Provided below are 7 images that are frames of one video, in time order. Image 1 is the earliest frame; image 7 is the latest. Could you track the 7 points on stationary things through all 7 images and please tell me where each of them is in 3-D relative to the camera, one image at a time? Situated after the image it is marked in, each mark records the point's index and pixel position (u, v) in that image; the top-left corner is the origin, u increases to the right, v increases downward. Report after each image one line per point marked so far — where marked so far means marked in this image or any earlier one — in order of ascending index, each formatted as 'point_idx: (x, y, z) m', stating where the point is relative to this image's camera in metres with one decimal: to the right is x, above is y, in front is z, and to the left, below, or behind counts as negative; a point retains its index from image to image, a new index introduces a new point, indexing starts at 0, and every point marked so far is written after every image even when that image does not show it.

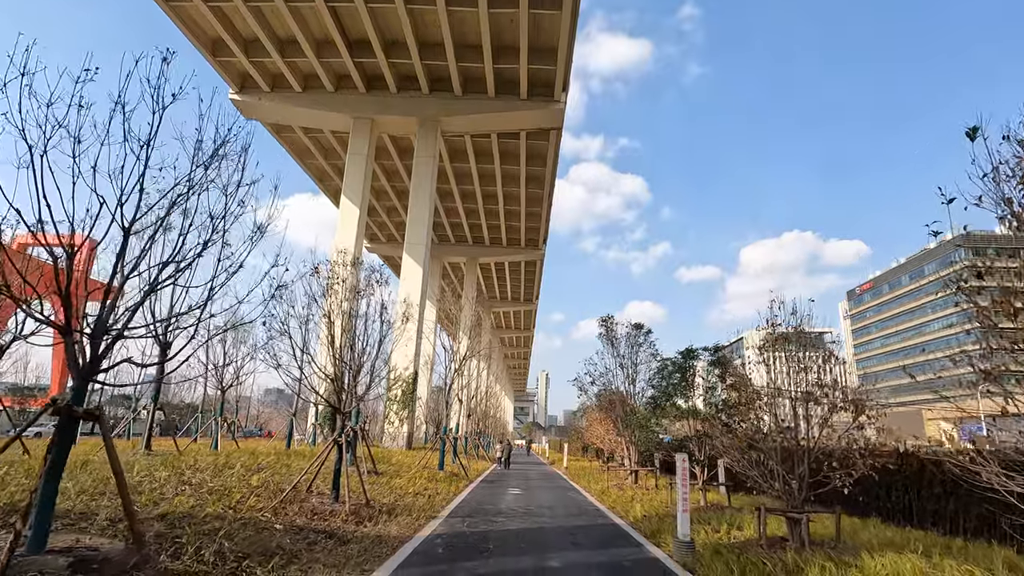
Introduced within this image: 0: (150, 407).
0: (-8.6, -2.8, +12.3) m
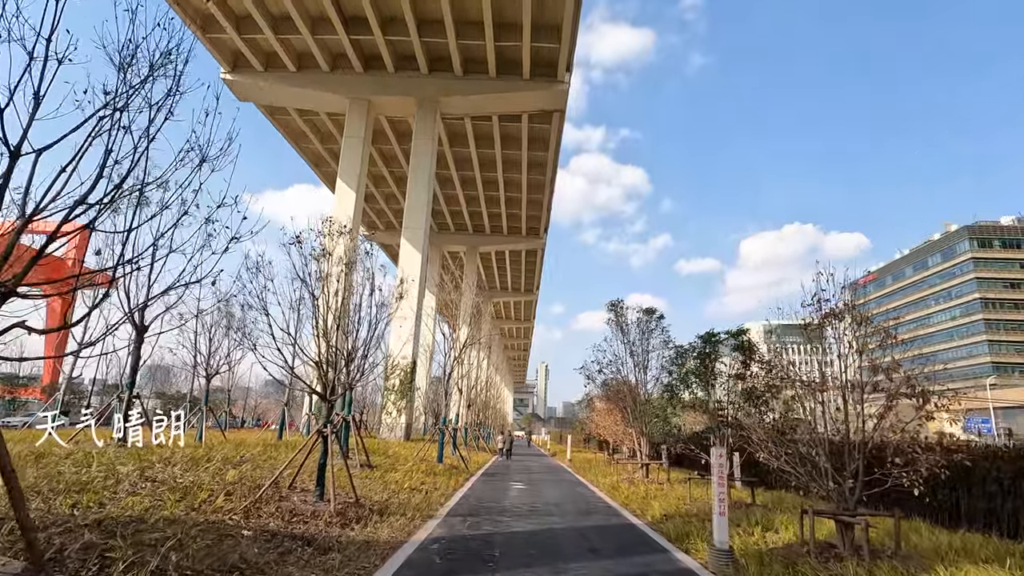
0: (-8.5, -2.4, +11.6) m
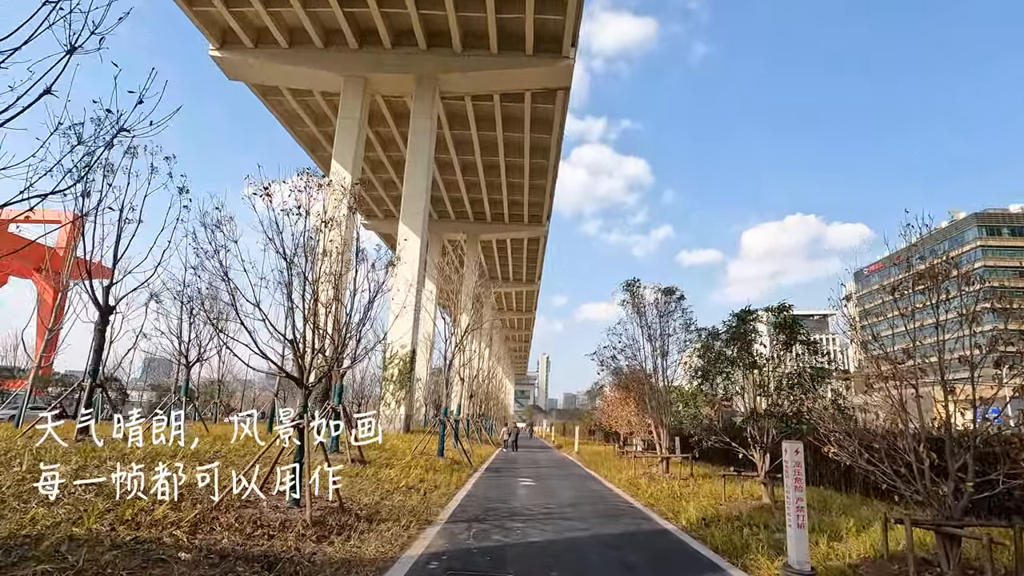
0: (-8.4, -1.9, +10.6) m
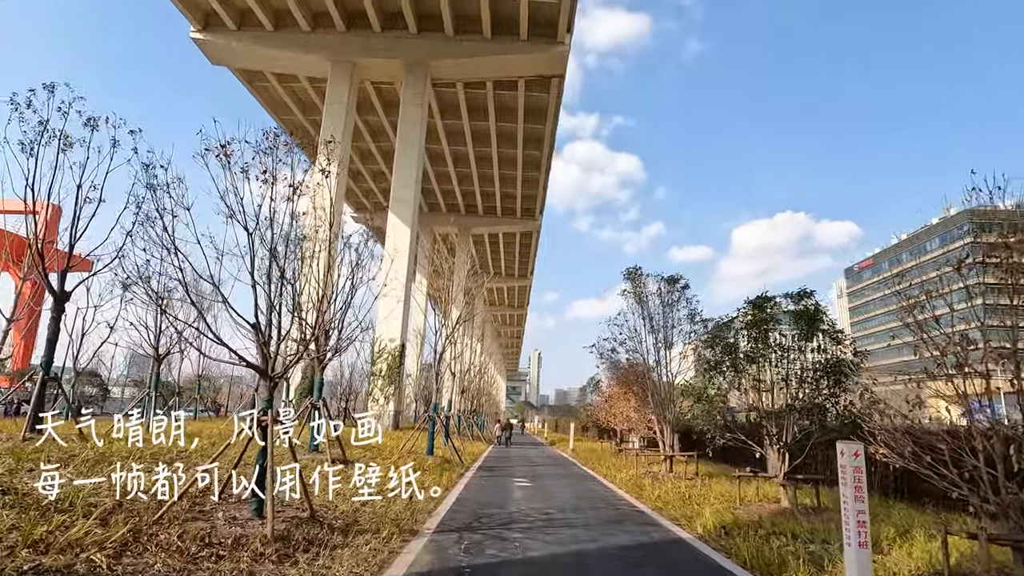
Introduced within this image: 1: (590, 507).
0: (-8.5, -1.7, +9.7) m
1: (+1.1, -2.9, +7.1) m
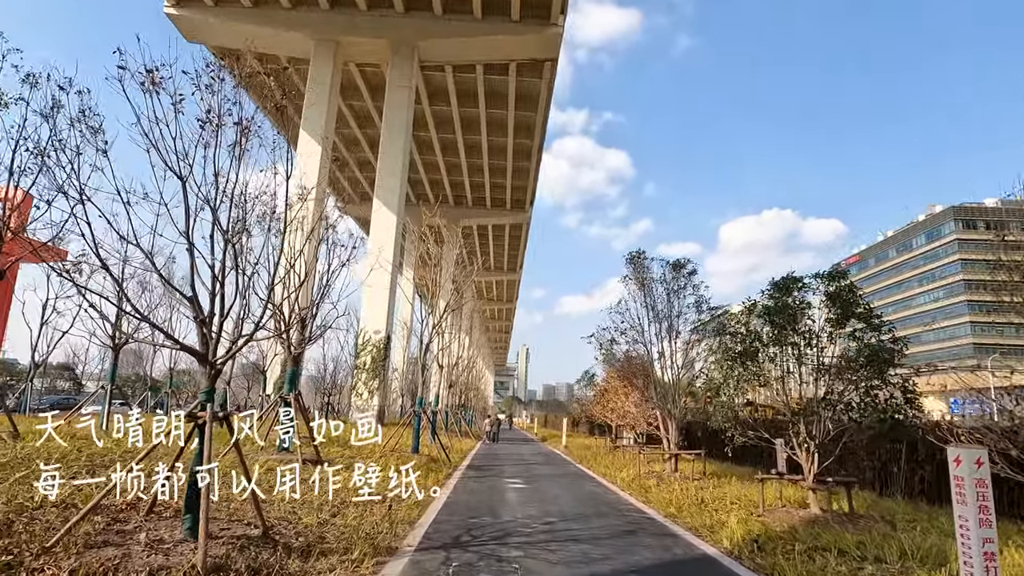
0: (-8.6, -1.4, +8.7) m
1: (+1.0, -2.7, +6.3) m
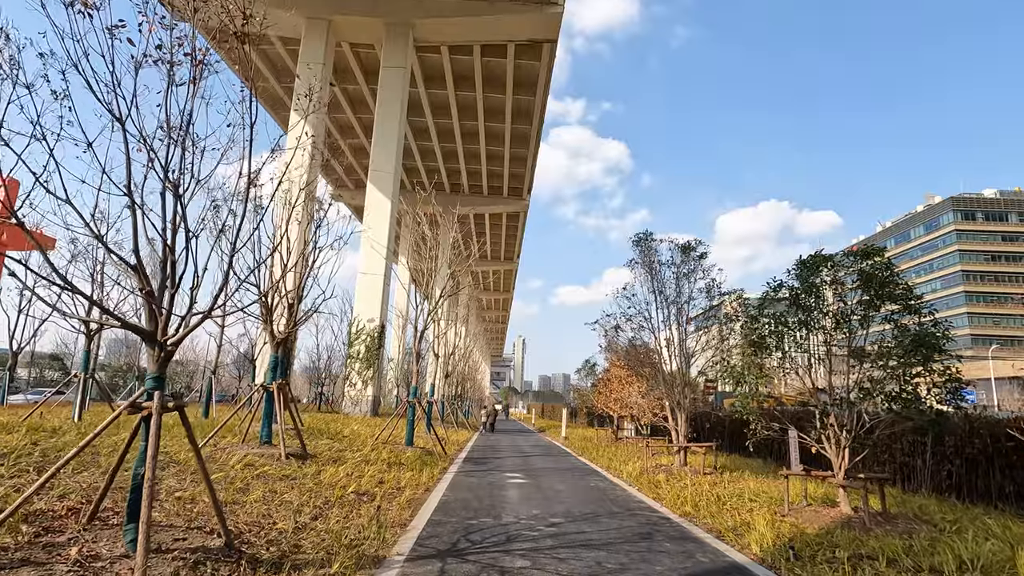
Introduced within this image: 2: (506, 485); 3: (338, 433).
0: (-8.6, -1.1, +8.1) m
1: (+1.0, -2.4, +5.8) m
2: (-0.1, -3.0, +8.2) m
3: (-3.8, -3.2, +11.6) m
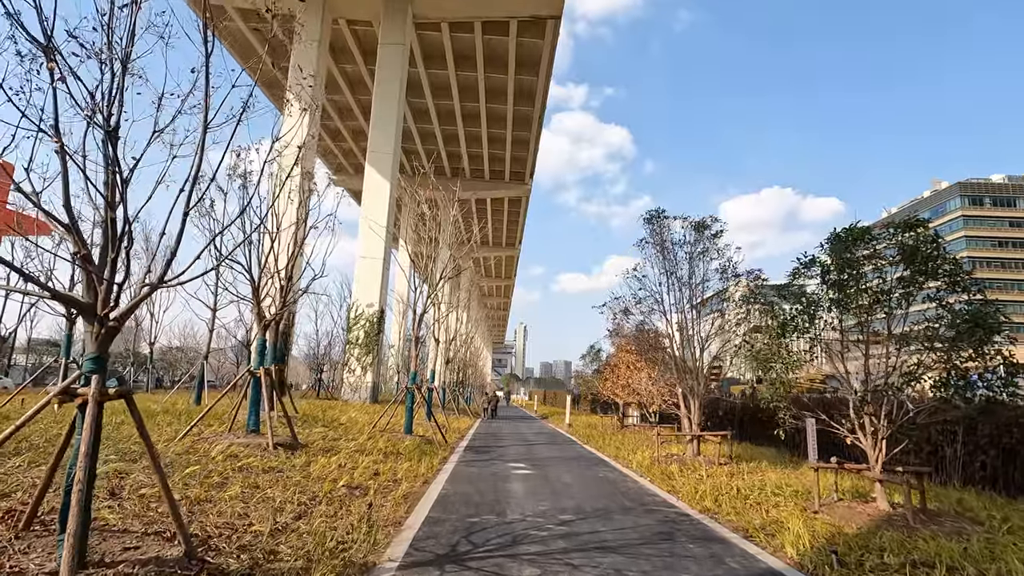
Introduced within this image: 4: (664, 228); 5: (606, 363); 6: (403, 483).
0: (-8.6, -0.8, +7.7) m
1: (+1.1, -2.2, +5.3) m
2: (-0.1, -2.8, +7.8) m
3: (-3.7, -2.8, +11.1) m
4: (+2.8, +1.1, +10.1) m
5: (+3.1, -2.5, +17.8) m
6: (-1.4, -2.4, +6.8) m
